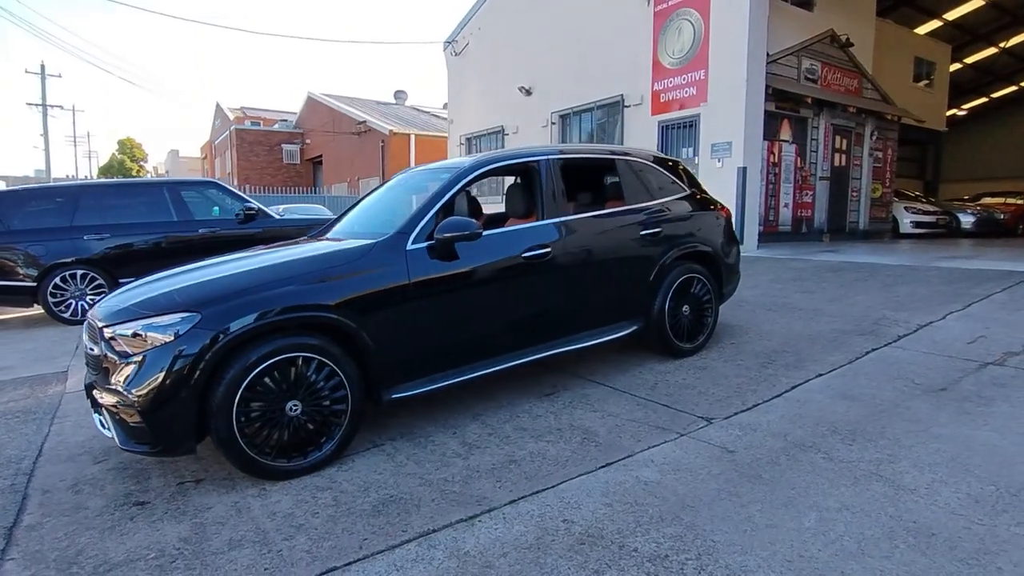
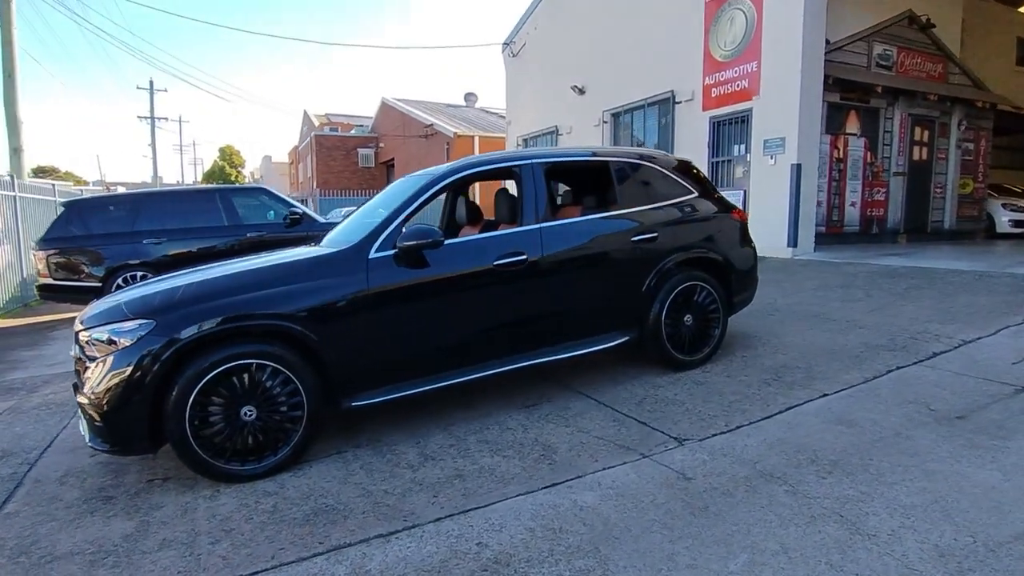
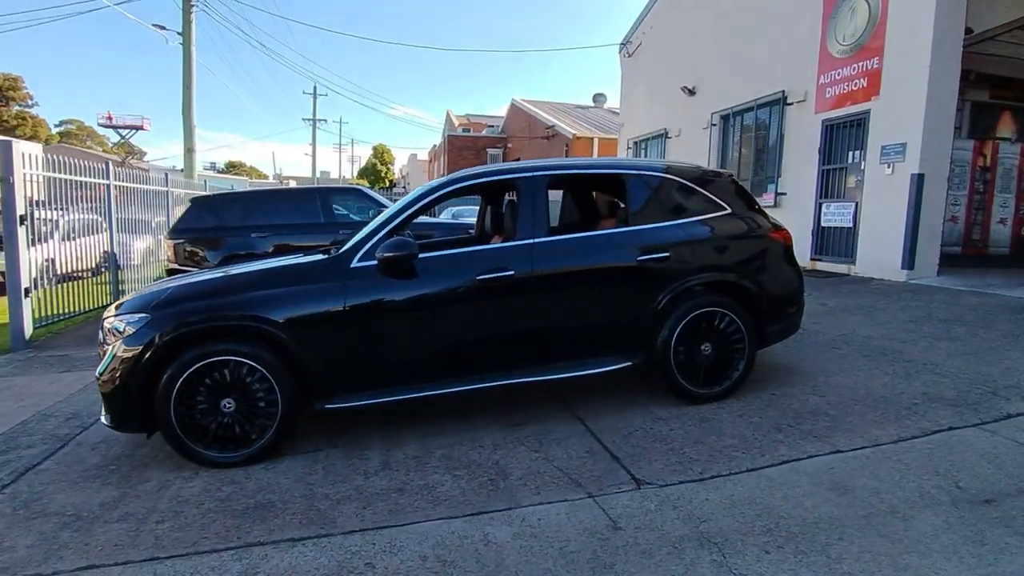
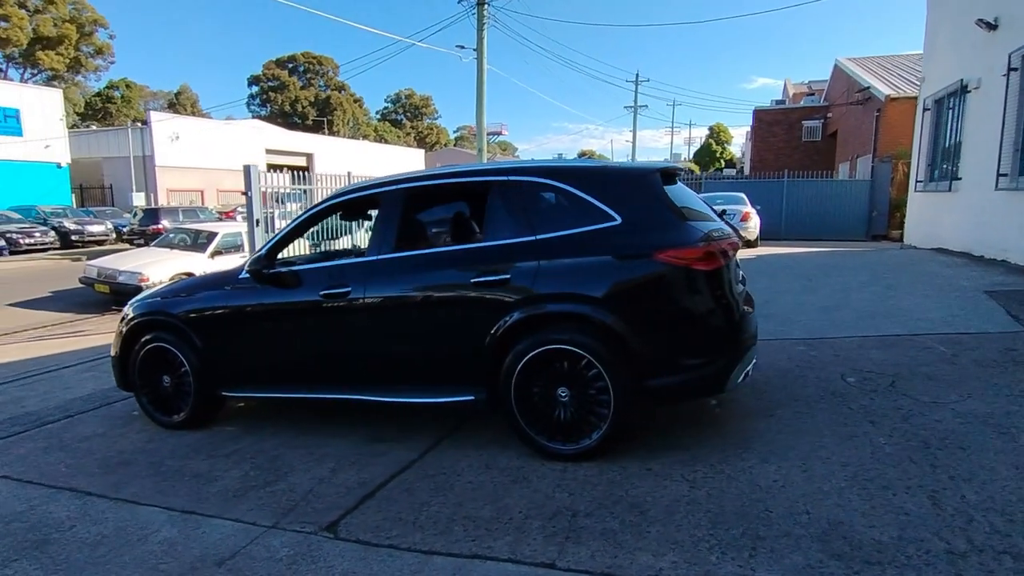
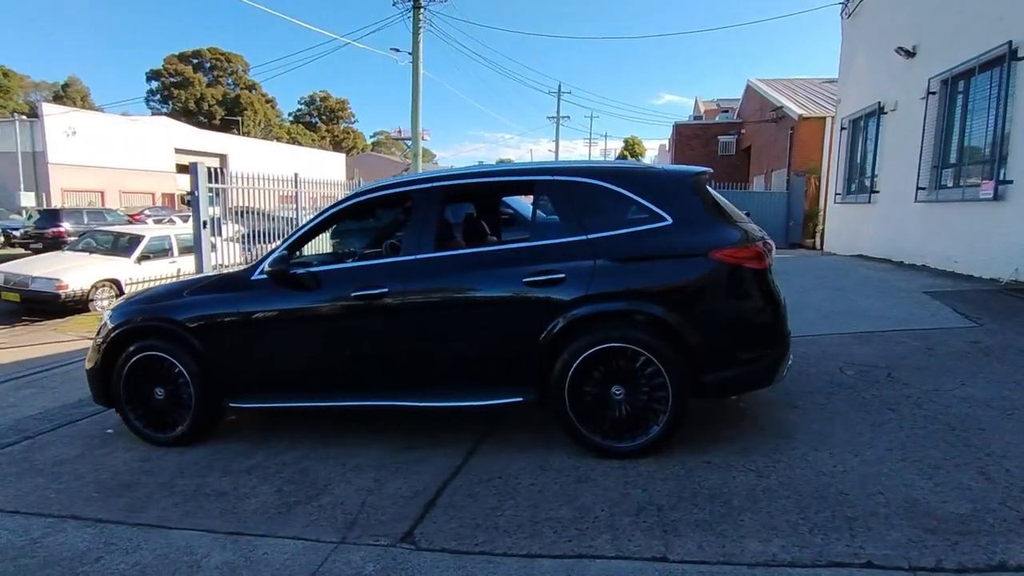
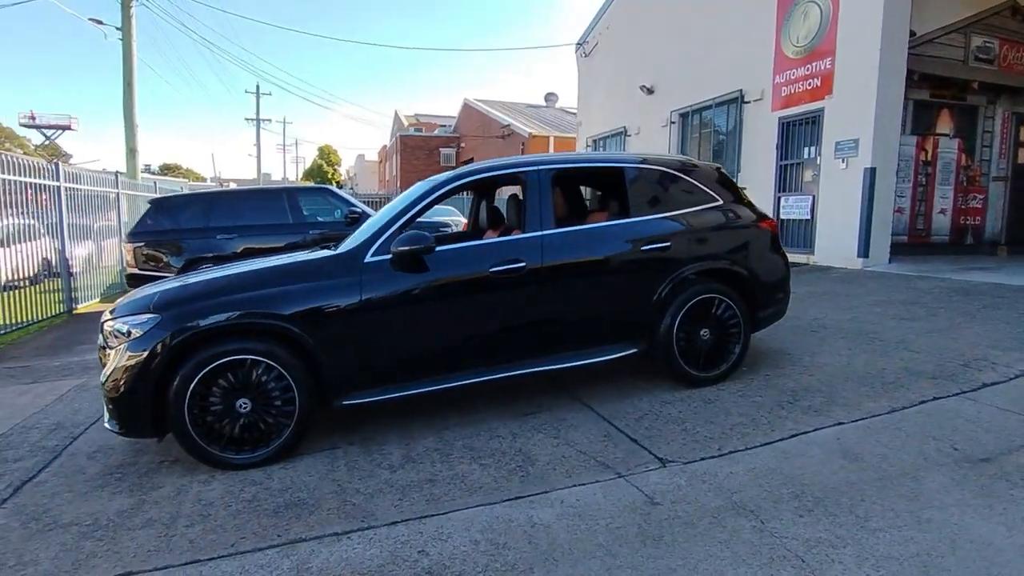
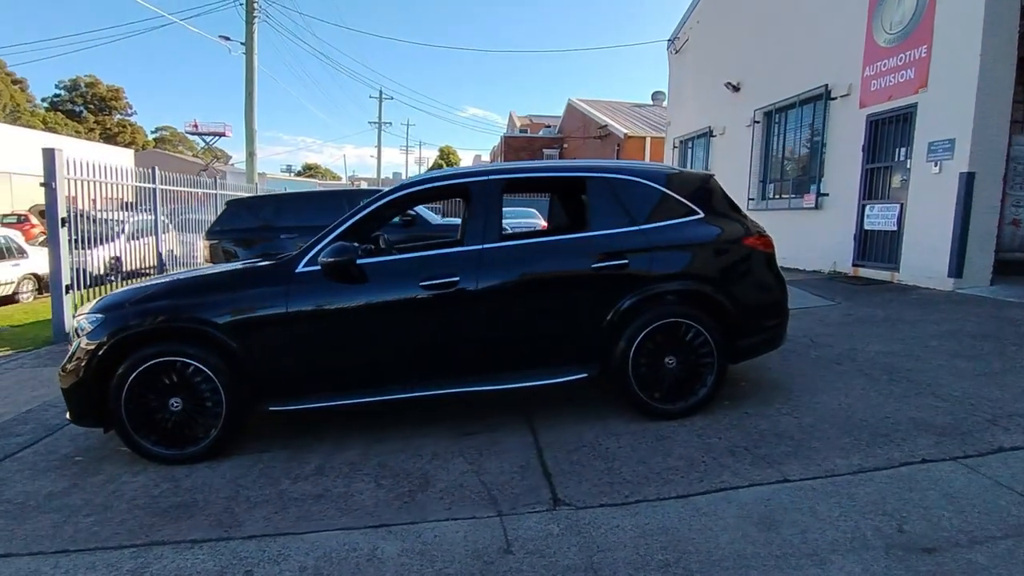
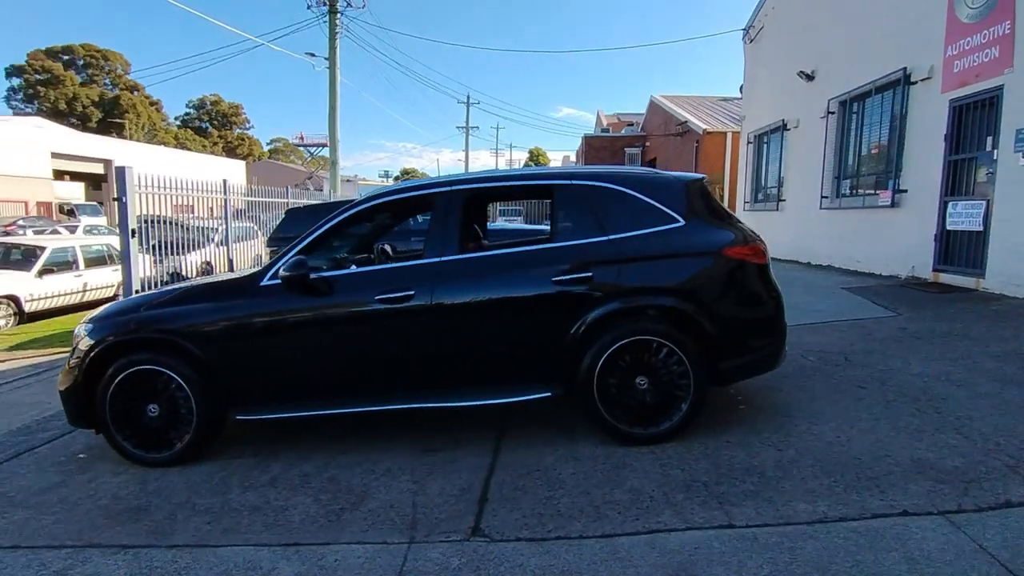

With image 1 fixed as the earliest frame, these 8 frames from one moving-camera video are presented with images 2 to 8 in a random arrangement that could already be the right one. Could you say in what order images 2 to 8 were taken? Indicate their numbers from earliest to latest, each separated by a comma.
2, 6, 3, 7, 8, 5, 4
